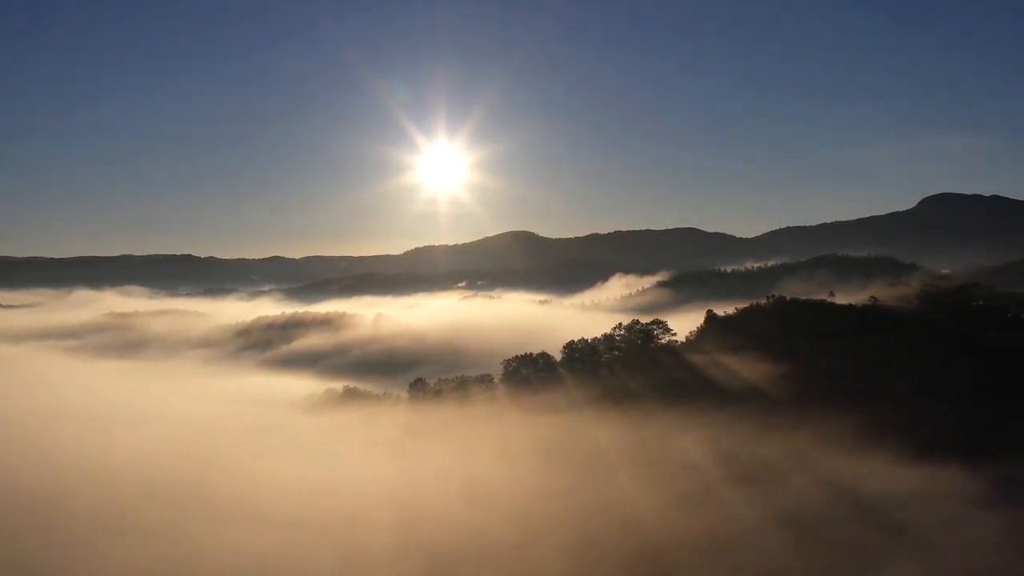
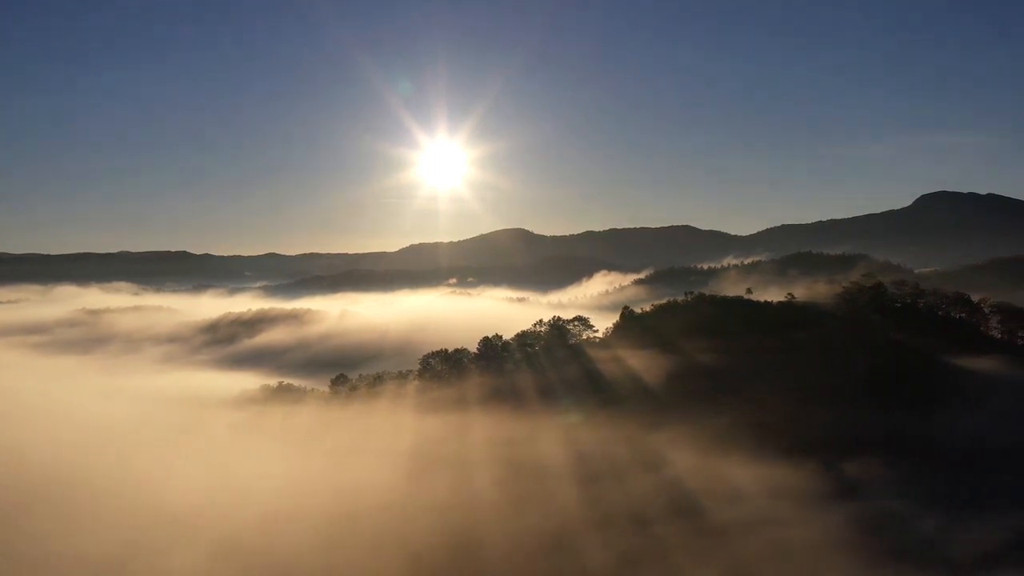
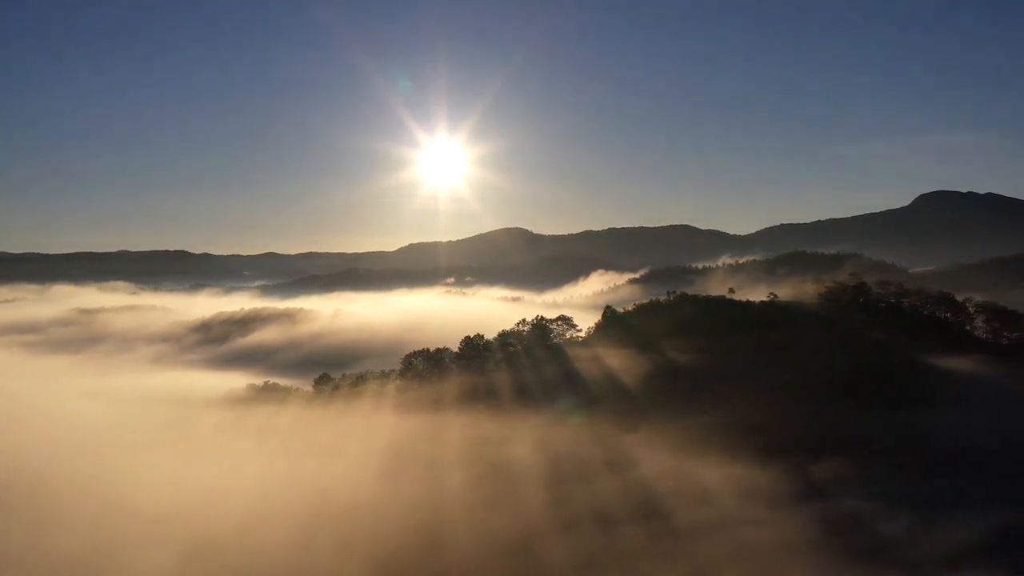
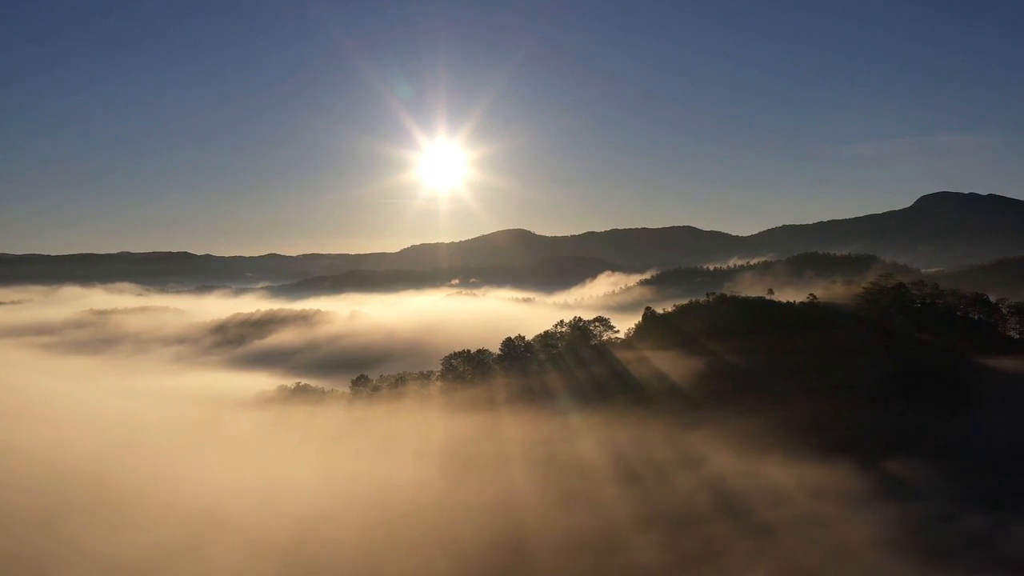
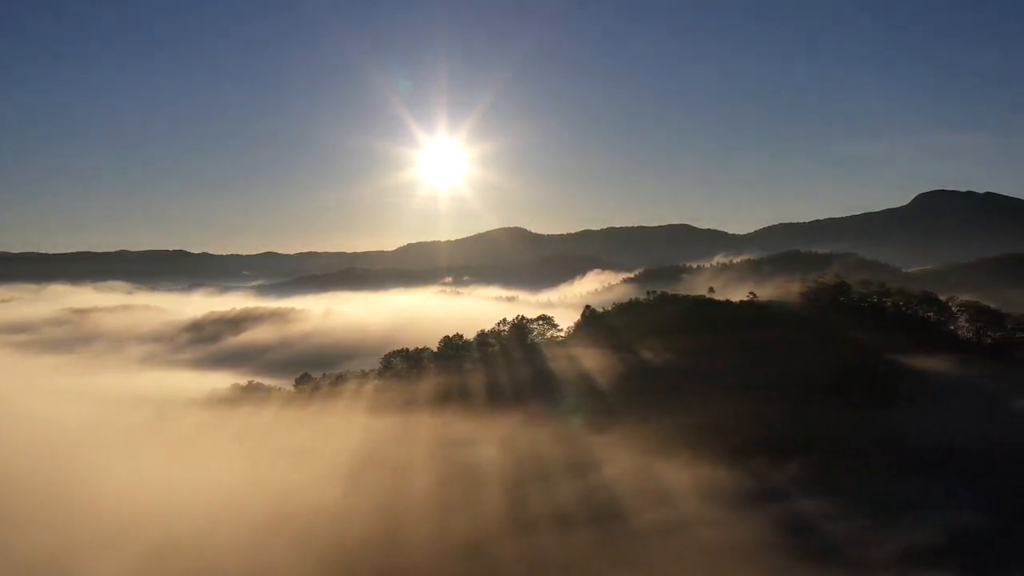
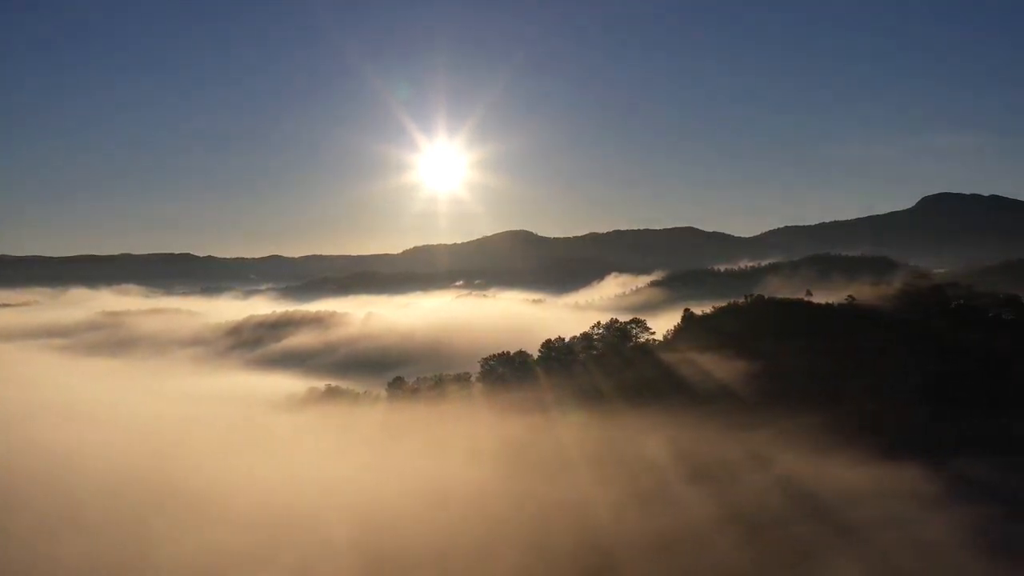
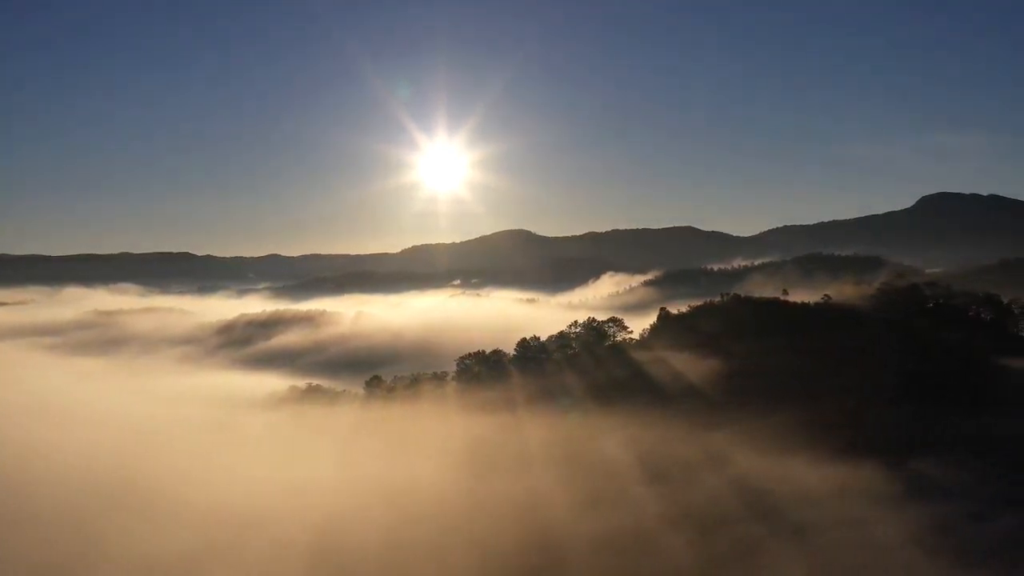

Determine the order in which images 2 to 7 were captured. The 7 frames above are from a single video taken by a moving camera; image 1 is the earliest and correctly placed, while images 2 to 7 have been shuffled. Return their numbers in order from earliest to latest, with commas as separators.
6, 7, 4, 2, 3, 5
